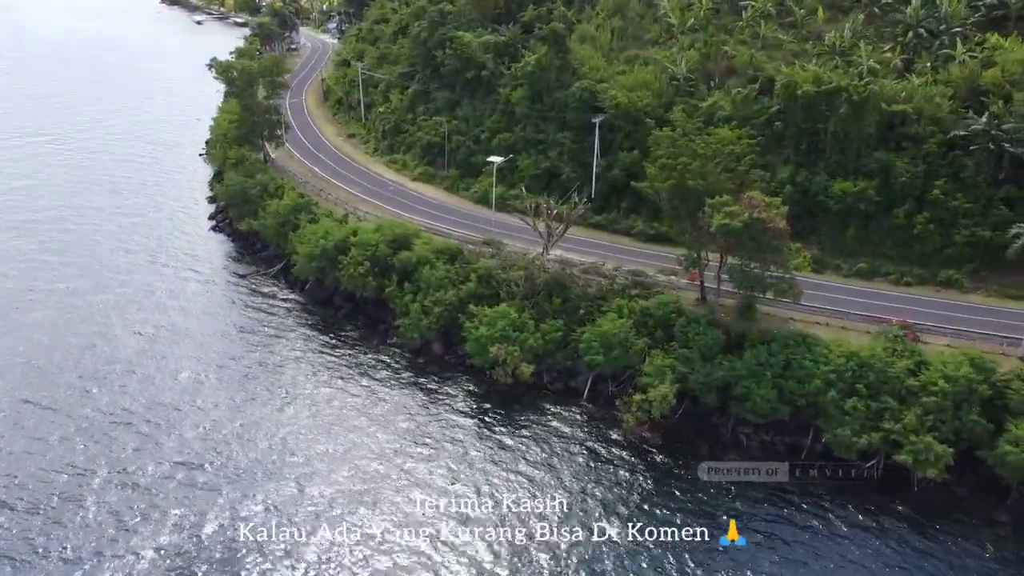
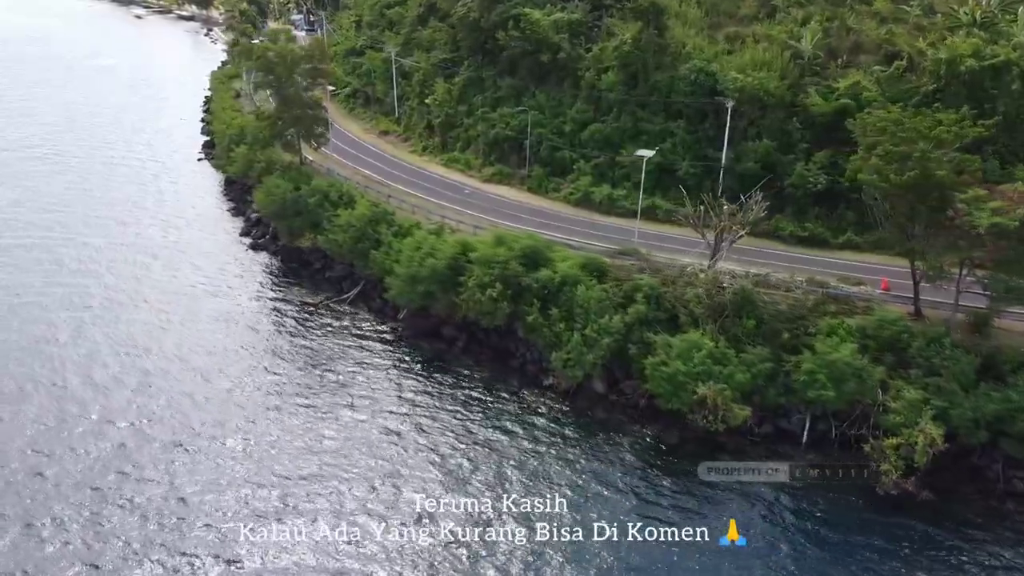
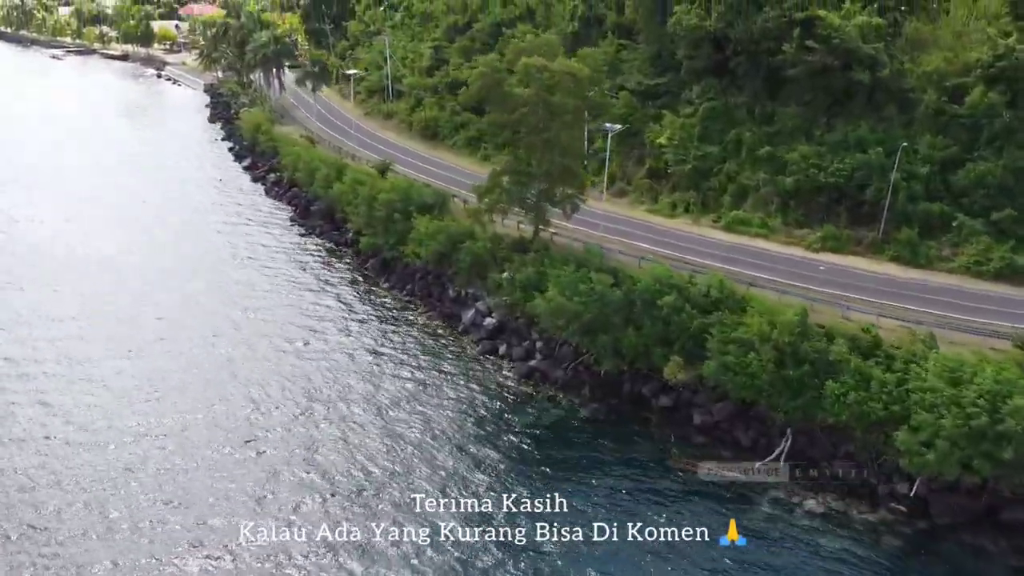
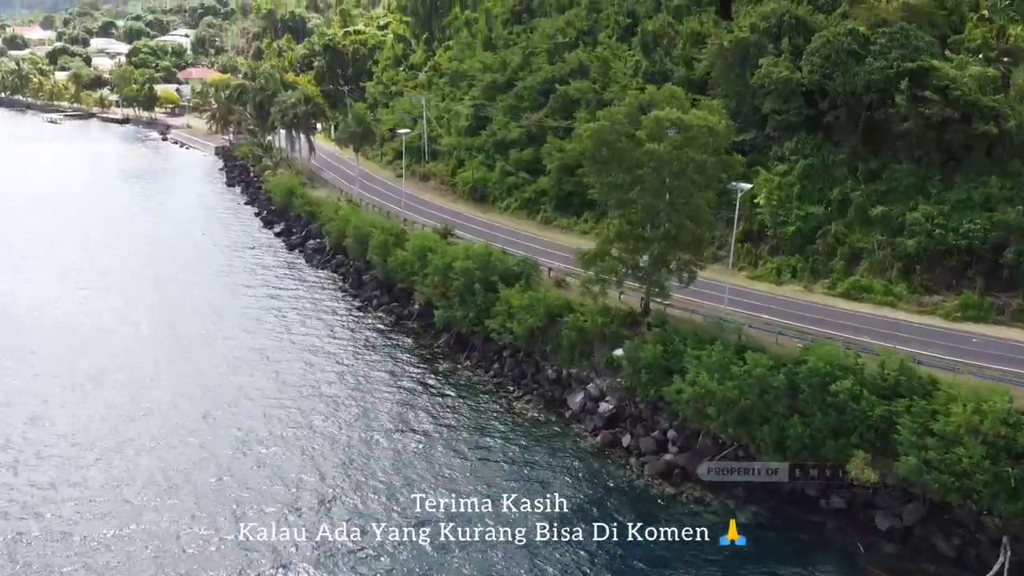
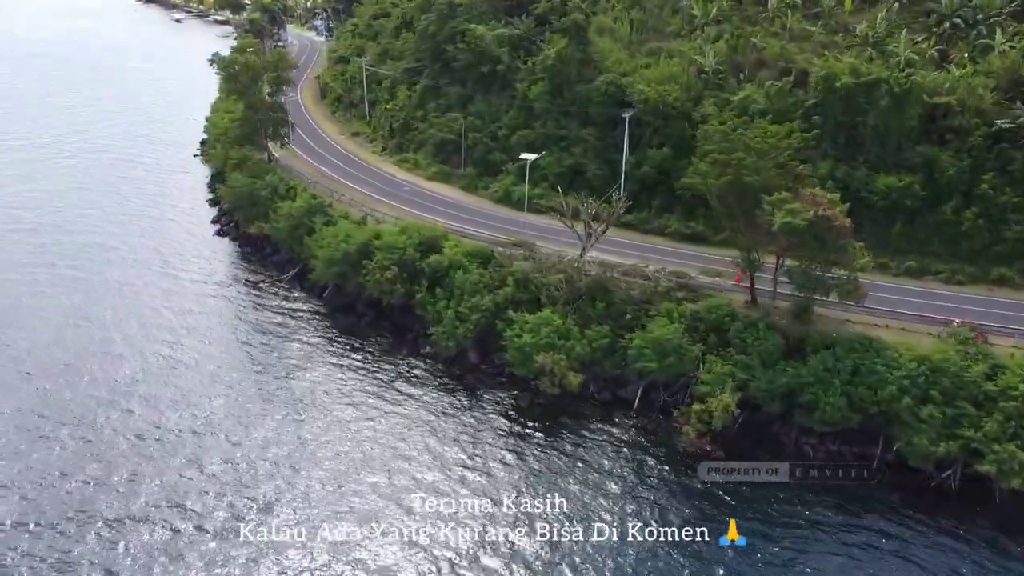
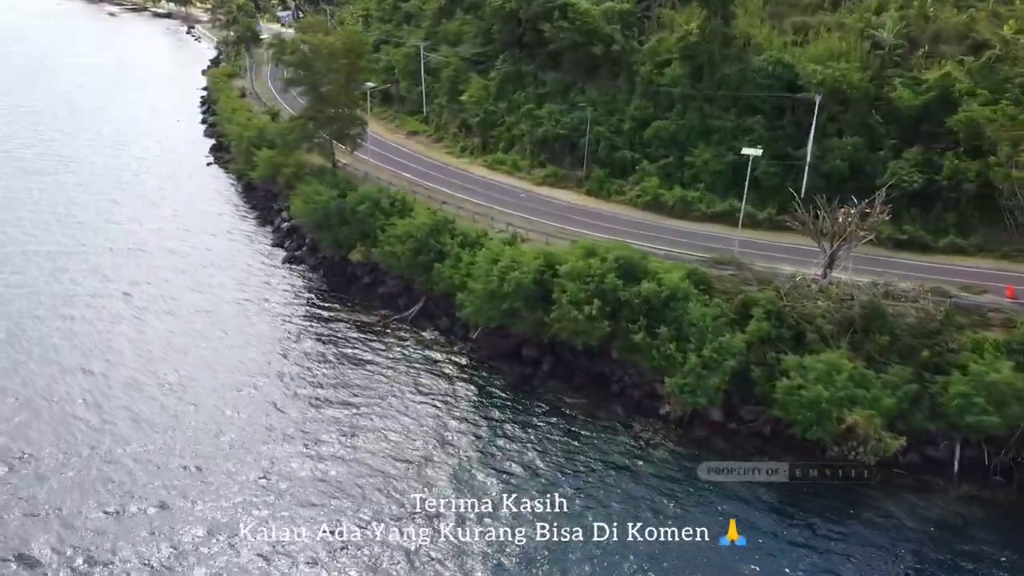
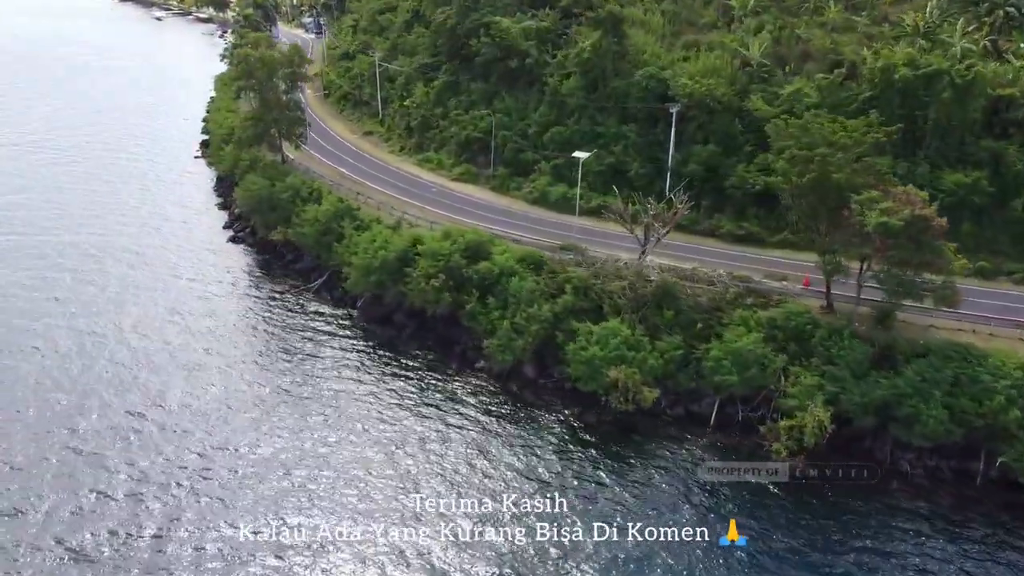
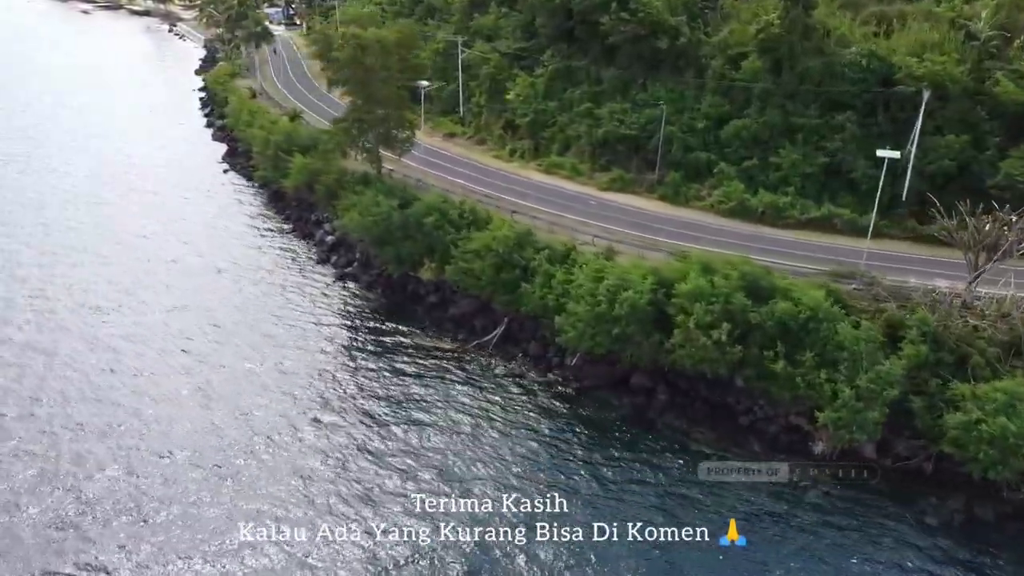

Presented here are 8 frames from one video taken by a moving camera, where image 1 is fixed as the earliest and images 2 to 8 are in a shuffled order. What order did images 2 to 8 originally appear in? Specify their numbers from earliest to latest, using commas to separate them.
5, 7, 2, 6, 8, 3, 4
